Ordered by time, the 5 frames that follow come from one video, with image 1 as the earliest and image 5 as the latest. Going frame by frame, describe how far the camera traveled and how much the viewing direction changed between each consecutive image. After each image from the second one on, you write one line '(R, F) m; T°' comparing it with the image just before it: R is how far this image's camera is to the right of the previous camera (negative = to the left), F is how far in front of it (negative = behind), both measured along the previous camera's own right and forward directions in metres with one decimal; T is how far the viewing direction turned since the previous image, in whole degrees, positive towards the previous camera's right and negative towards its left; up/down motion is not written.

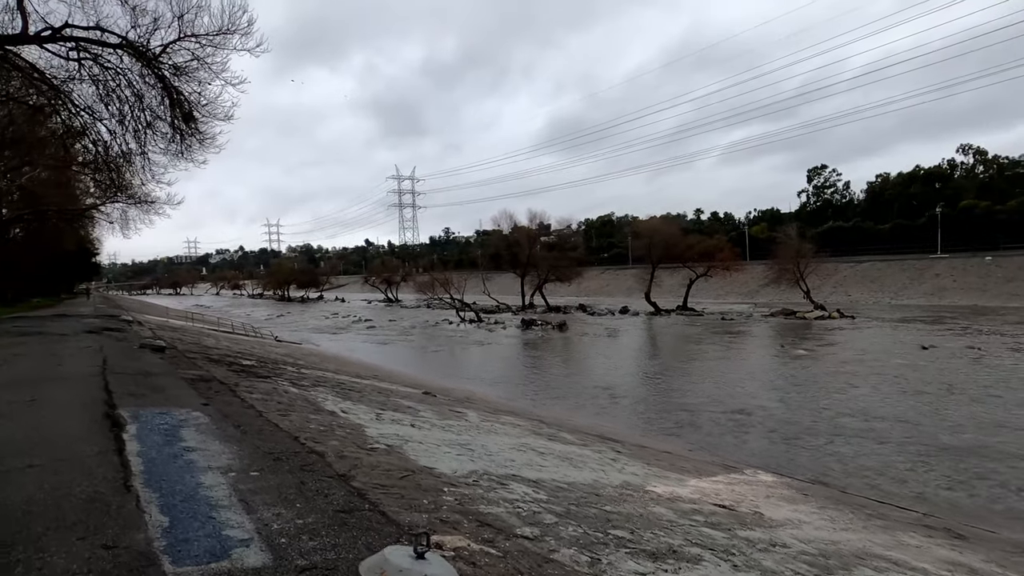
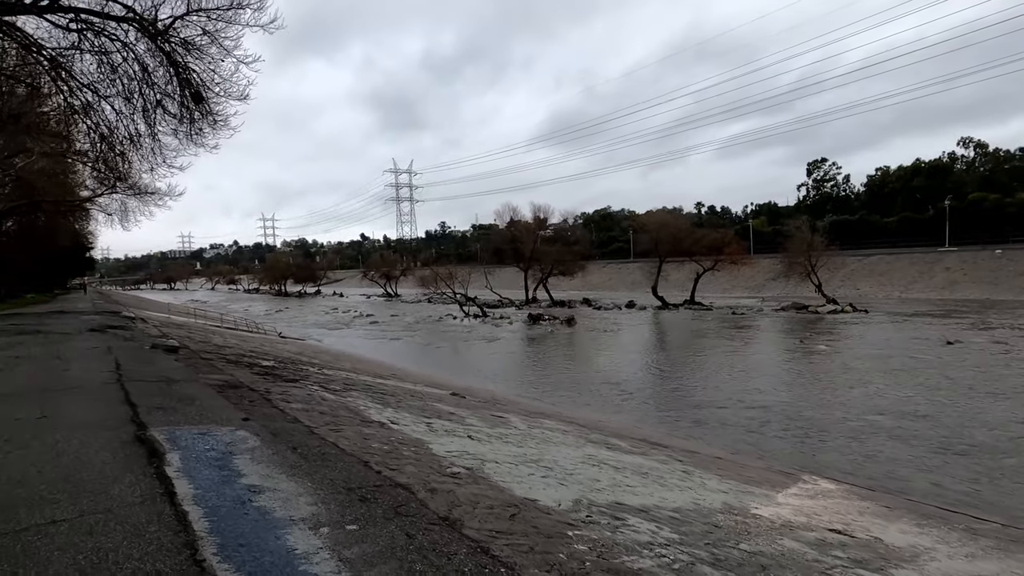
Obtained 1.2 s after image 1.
(-0.8, +0.8) m; 0°
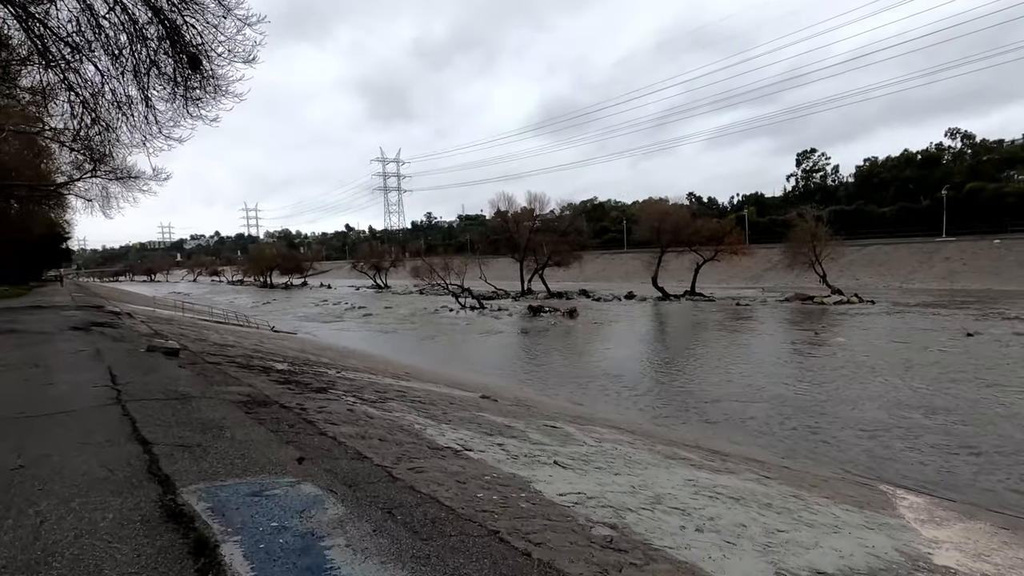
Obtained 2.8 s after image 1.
(-1.0, +1.1) m; +2°
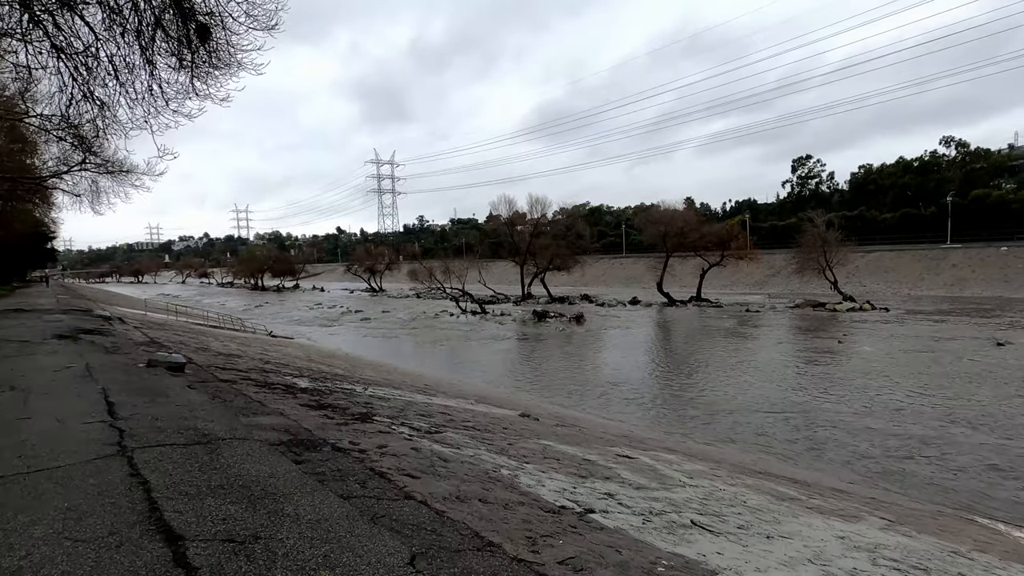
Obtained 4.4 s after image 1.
(-0.9, +1.1) m; +1°
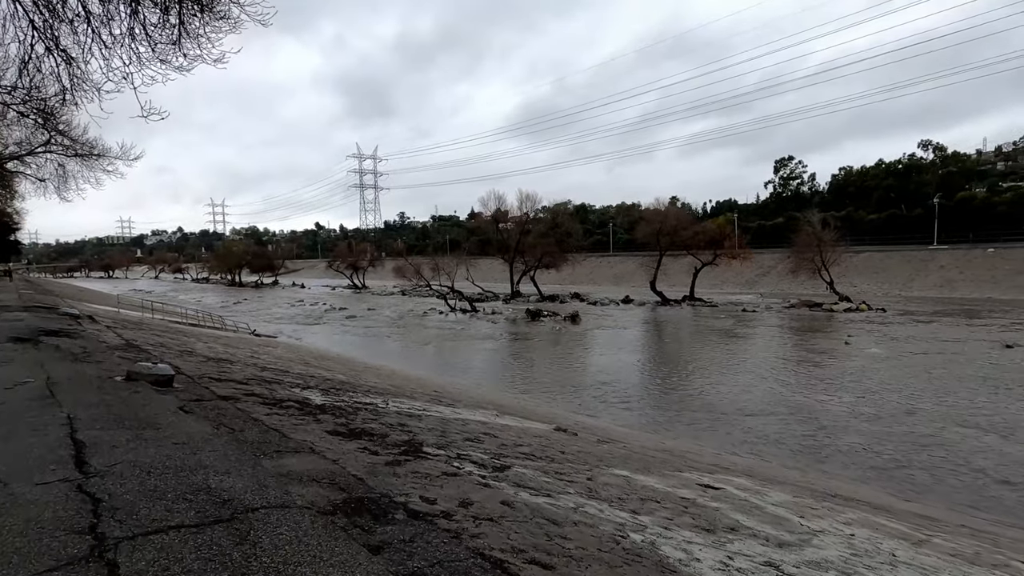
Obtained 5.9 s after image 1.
(-0.9, +1.1) m; +2°
